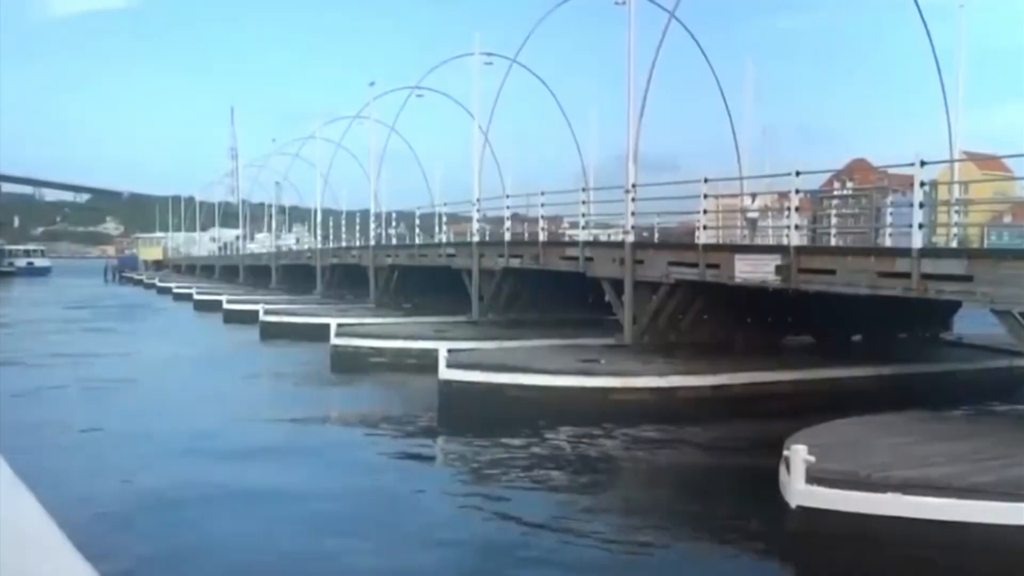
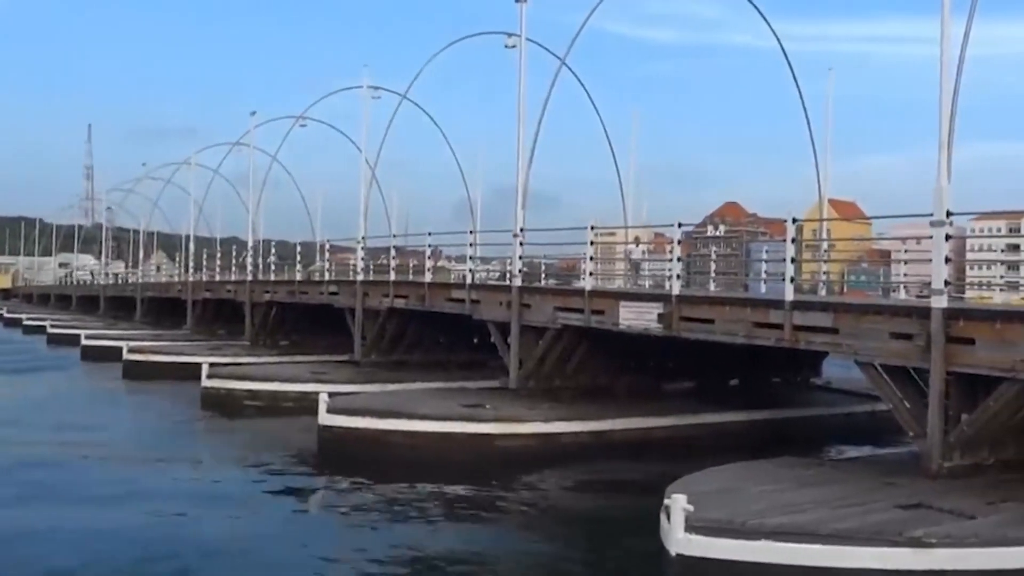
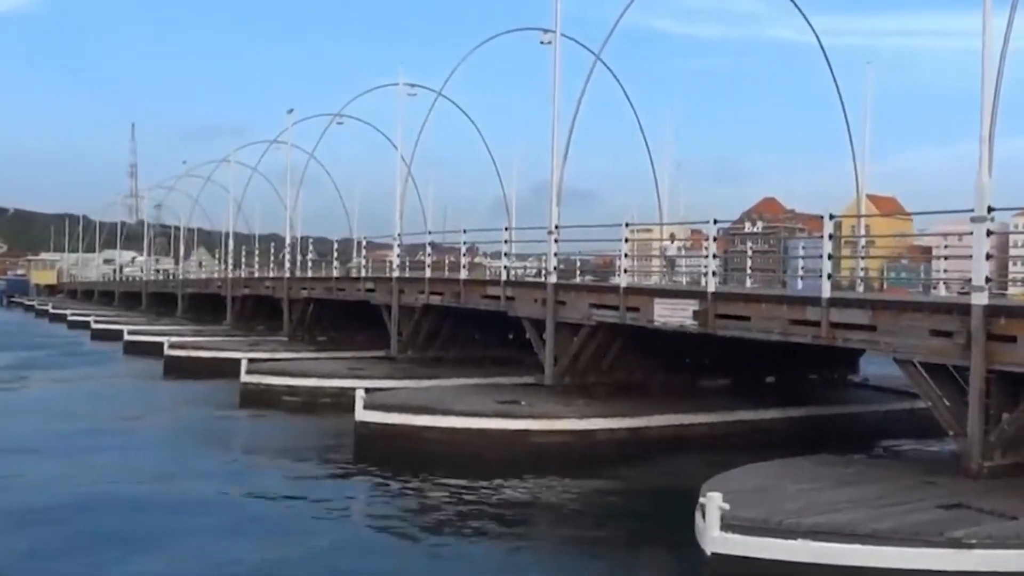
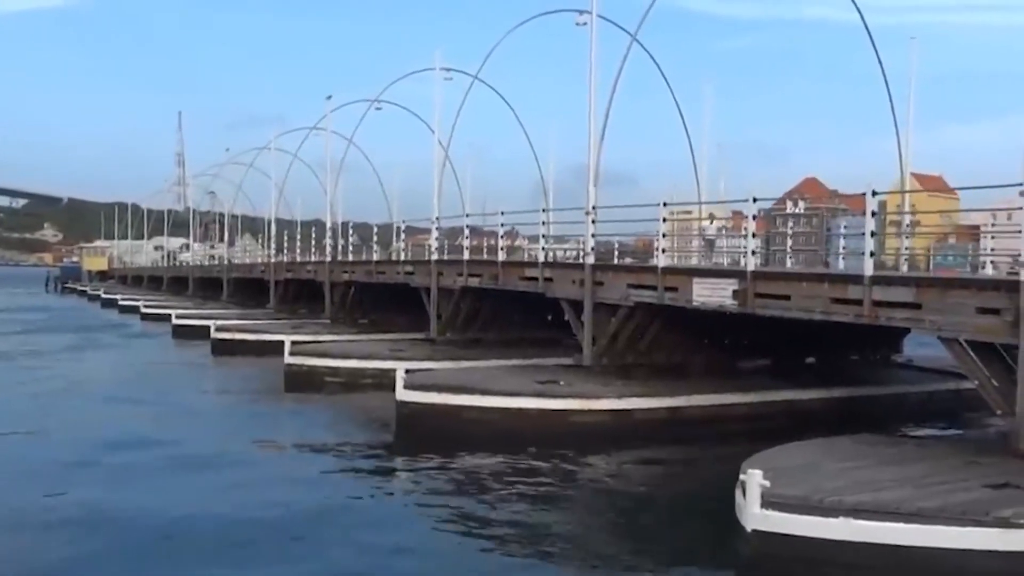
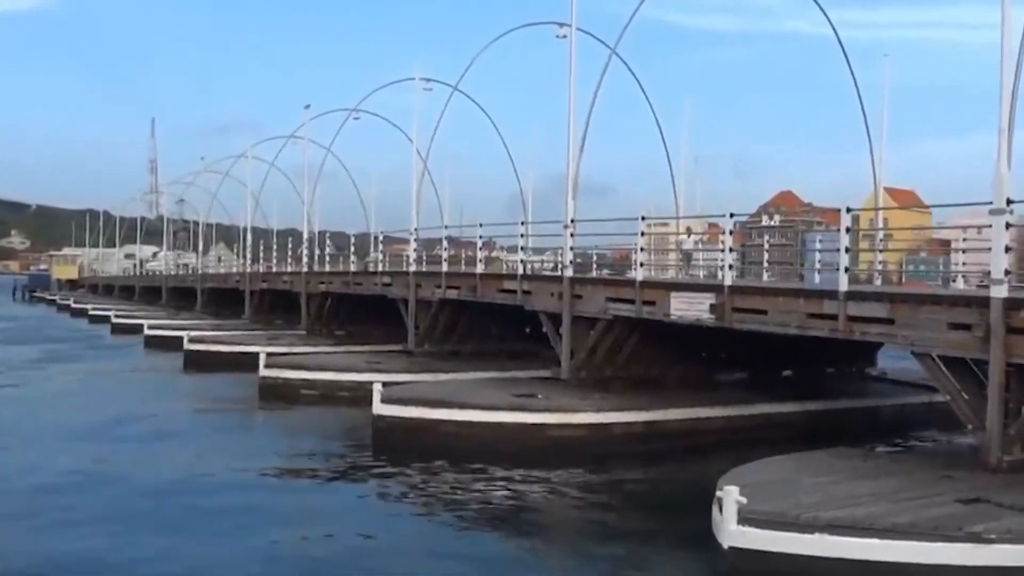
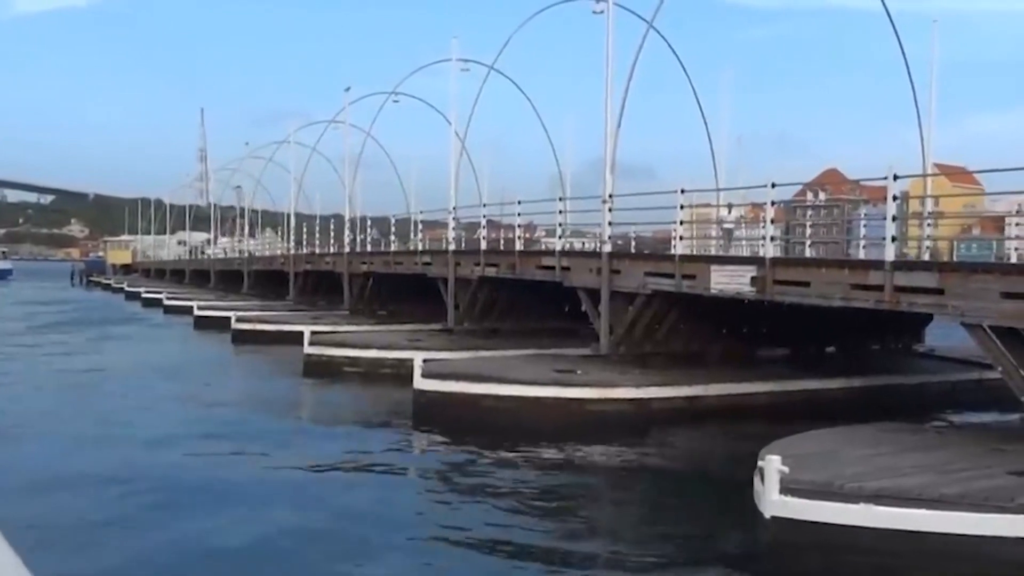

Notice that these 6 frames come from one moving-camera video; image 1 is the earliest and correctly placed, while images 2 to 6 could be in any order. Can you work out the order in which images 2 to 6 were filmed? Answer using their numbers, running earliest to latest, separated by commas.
6, 4, 5, 3, 2
